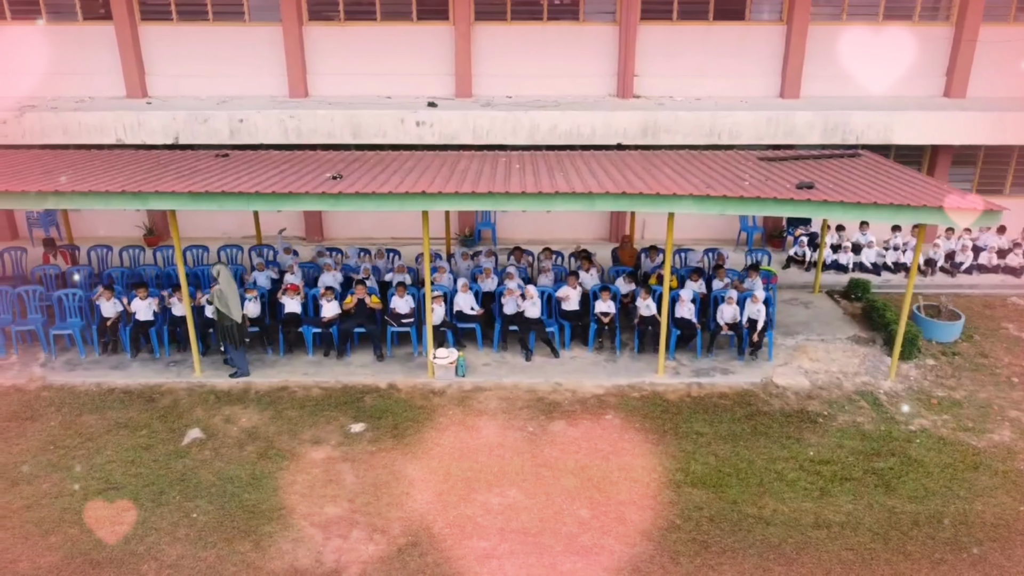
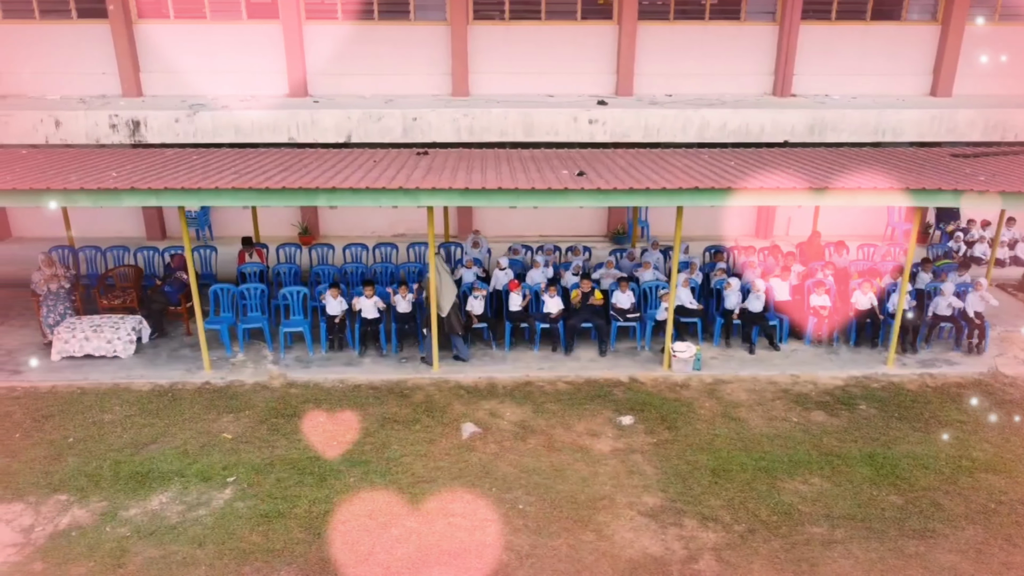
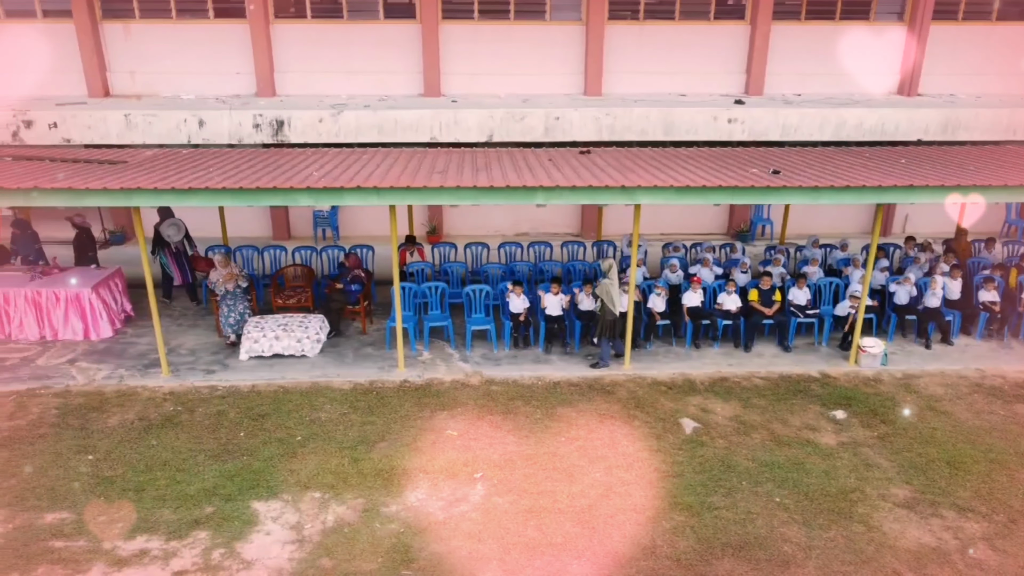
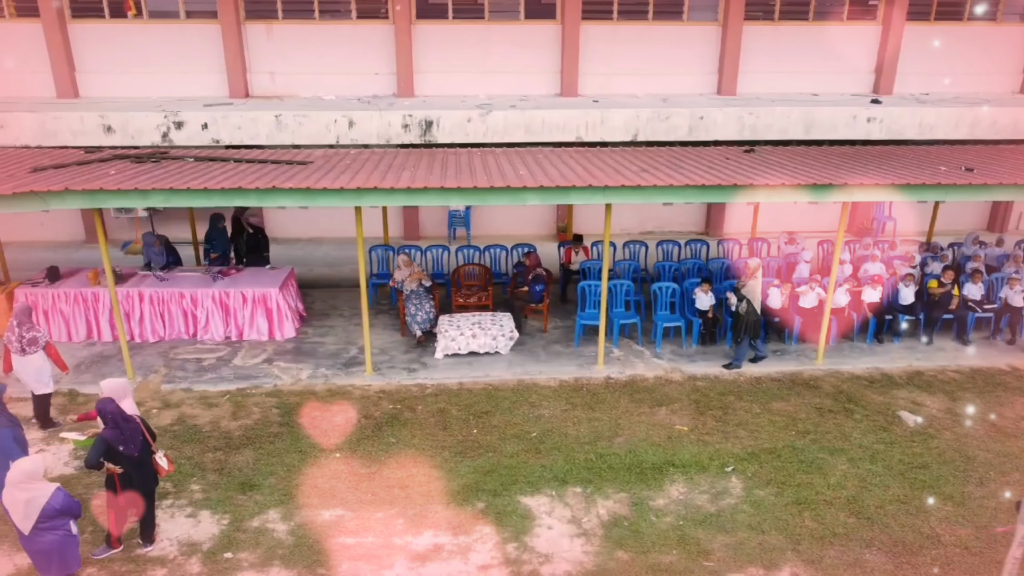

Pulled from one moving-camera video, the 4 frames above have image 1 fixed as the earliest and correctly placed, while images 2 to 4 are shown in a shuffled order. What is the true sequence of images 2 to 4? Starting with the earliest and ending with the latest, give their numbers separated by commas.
2, 3, 4
